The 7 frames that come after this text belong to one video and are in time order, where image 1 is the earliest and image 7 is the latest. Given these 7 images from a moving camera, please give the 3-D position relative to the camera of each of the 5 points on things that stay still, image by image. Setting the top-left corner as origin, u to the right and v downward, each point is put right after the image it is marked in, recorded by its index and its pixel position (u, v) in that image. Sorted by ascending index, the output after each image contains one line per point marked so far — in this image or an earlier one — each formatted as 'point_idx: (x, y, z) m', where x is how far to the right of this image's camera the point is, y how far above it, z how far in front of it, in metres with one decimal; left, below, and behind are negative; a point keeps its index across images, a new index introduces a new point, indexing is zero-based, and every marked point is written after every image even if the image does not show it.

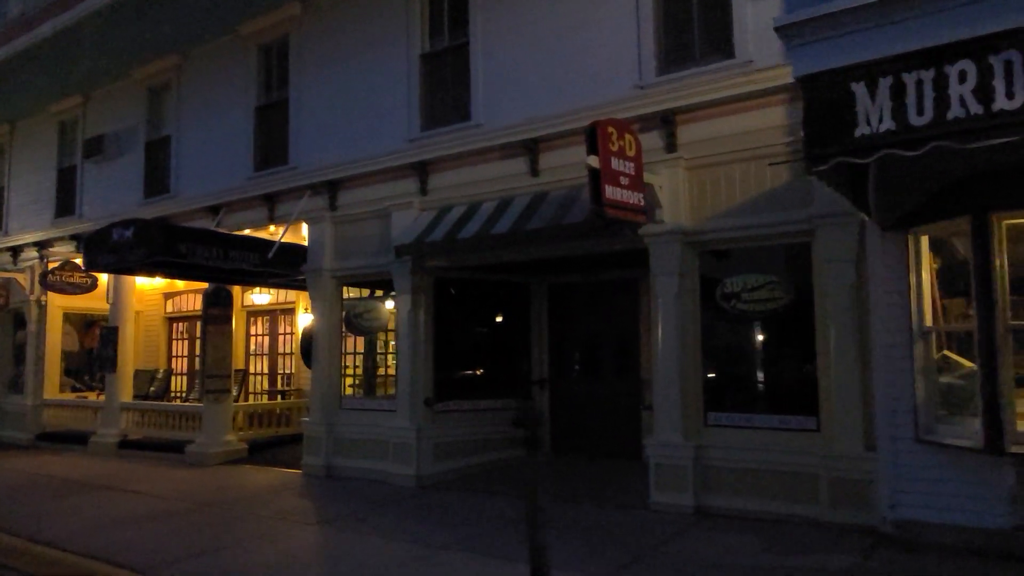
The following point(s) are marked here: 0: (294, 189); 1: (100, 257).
0: (-3.3, +1.5, +11.0) m
1: (-5.4, +0.4, +9.7) m
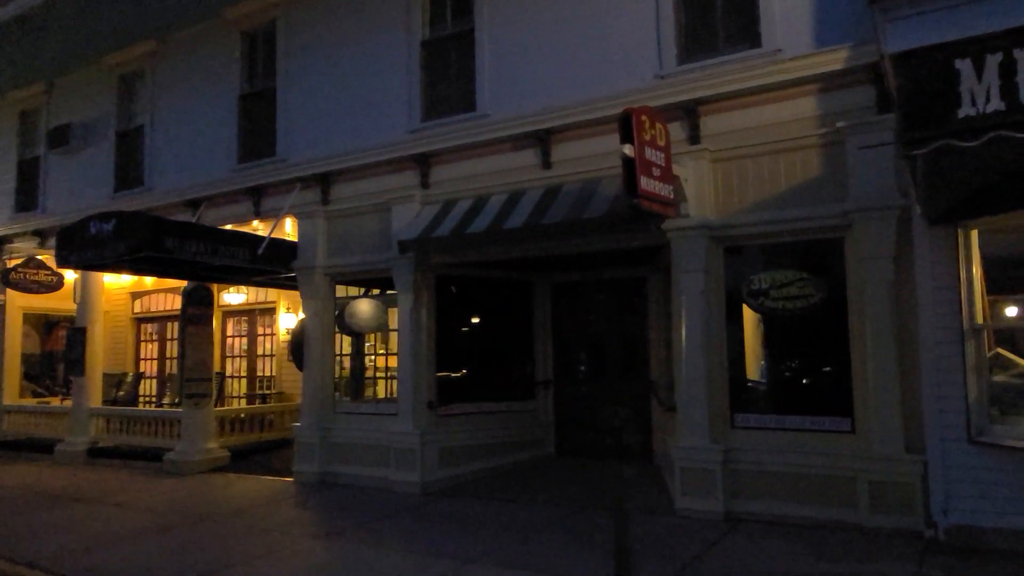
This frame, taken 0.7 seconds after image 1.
0: (-3.3, +1.5, +10.4) m
1: (-5.3, +0.4, +9.0) m
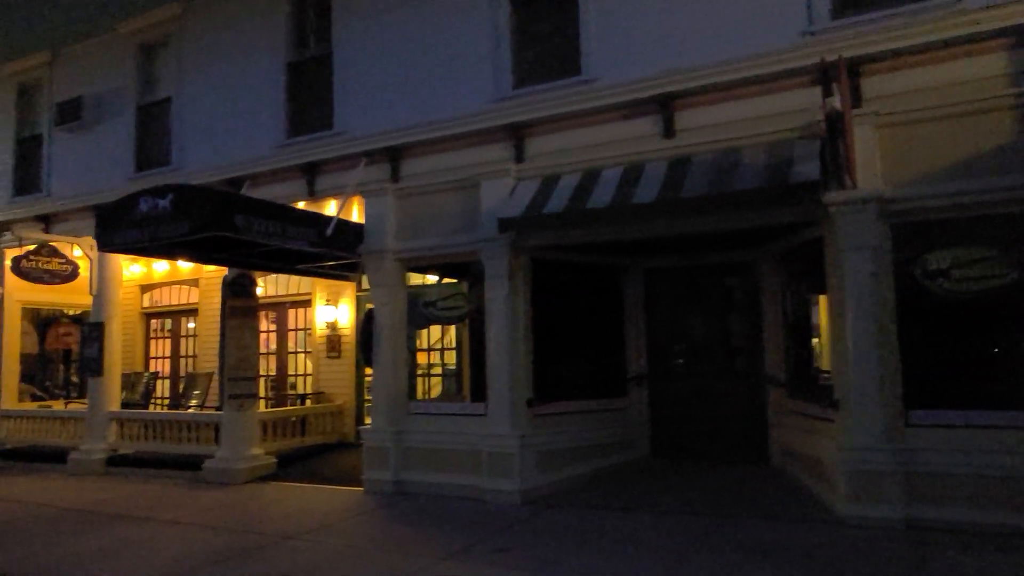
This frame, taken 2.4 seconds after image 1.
0: (-2.2, +1.7, +9.4) m
1: (-4.2, +0.6, +7.9) m
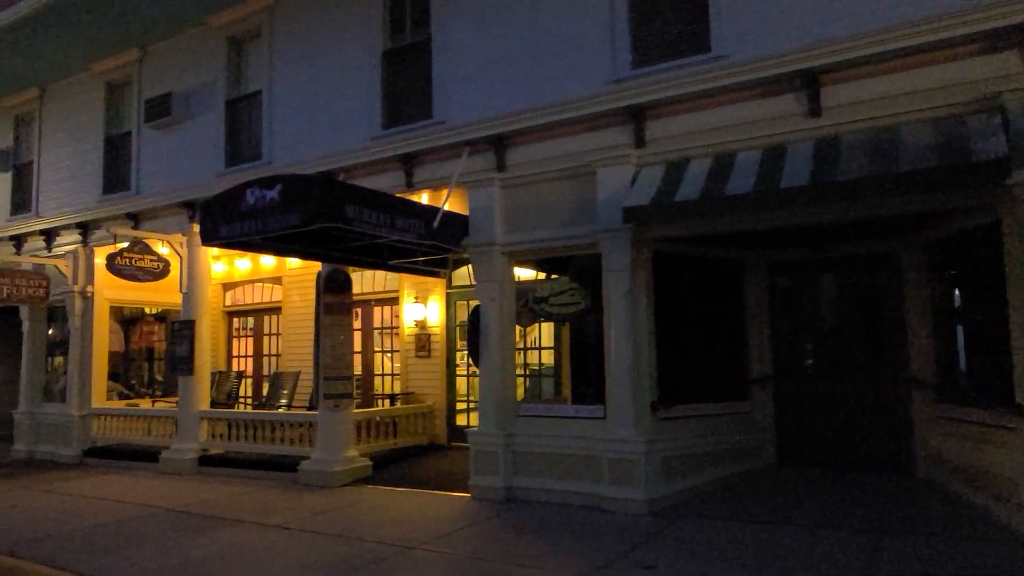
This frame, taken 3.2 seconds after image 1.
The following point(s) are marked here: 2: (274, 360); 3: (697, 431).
0: (-0.8, +1.7, +9.0) m
1: (-2.9, +0.6, +7.6) m
2: (-4.5, -1.4, +13.9) m
3: (+2.0, -1.5, +7.8) m
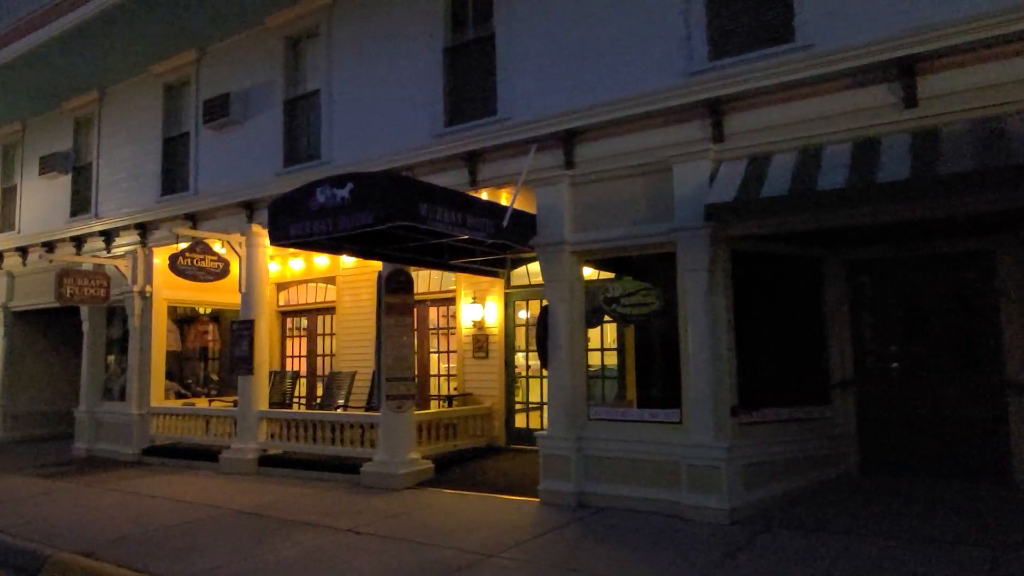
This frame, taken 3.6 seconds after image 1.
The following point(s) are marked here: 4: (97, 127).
0: (0.0, +1.7, +8.8) m
1: (-2.2, +0.6, +7.5) m
2: (-3.5, -1.4, +13.9) m
3: (+2.7, -1.5, +7.5) m
4: (-8.3, +3.2, +14.7) m
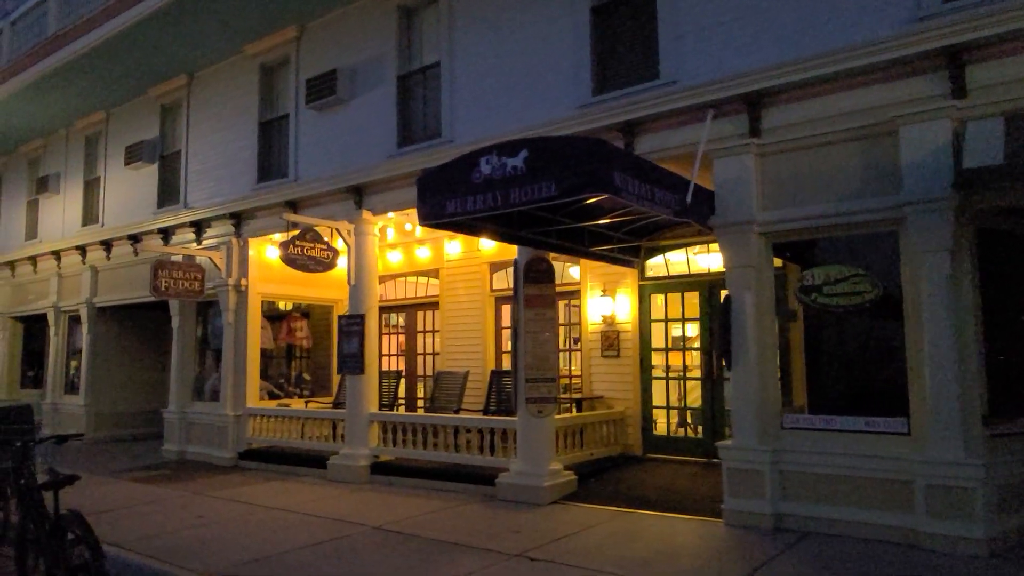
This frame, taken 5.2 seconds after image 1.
0: (+1.7, +1.8, +7.7) m
1: (-0.5, +0.8, +6.5) m
2: (-1.4, -1.3, +12.9) m
3: (+4.4, -1.4, +6.3) m
4: (-6.2, +3.3, +14.0) m
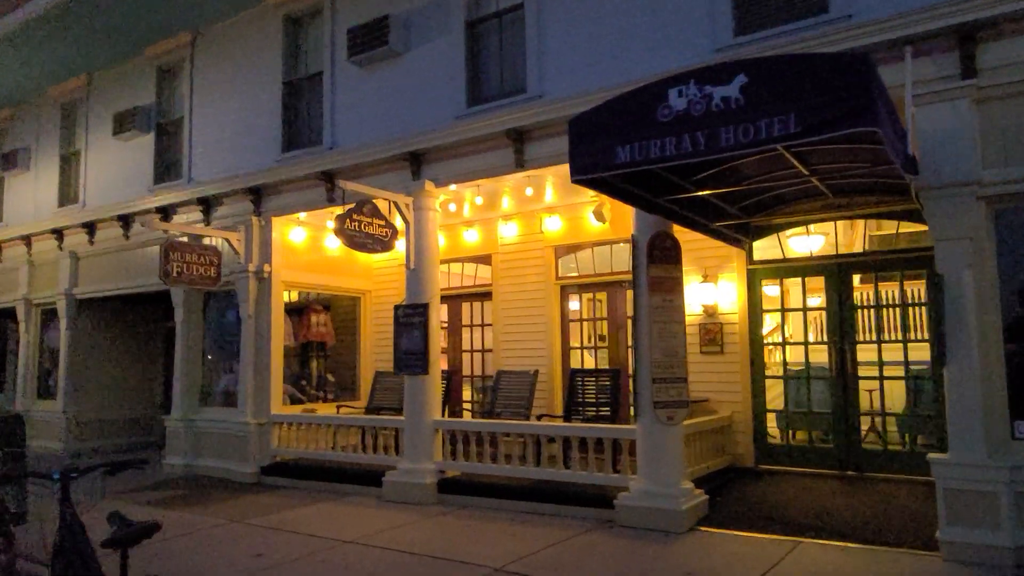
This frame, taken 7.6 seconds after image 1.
0: (+3.0, +2.0, +6.3) m
1: (+0.8, +1.0, +5.0) m
2: (-0.5, -1.1, +11.3) m
3: (+5.7, -1.2, +5.0) m
4: (-5.3, +3.5, +12.1) m
